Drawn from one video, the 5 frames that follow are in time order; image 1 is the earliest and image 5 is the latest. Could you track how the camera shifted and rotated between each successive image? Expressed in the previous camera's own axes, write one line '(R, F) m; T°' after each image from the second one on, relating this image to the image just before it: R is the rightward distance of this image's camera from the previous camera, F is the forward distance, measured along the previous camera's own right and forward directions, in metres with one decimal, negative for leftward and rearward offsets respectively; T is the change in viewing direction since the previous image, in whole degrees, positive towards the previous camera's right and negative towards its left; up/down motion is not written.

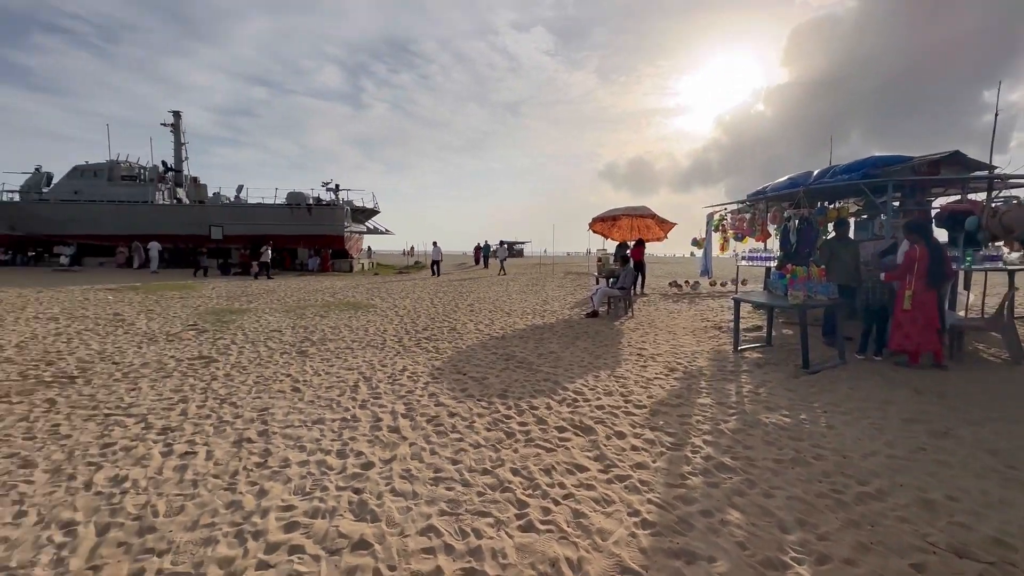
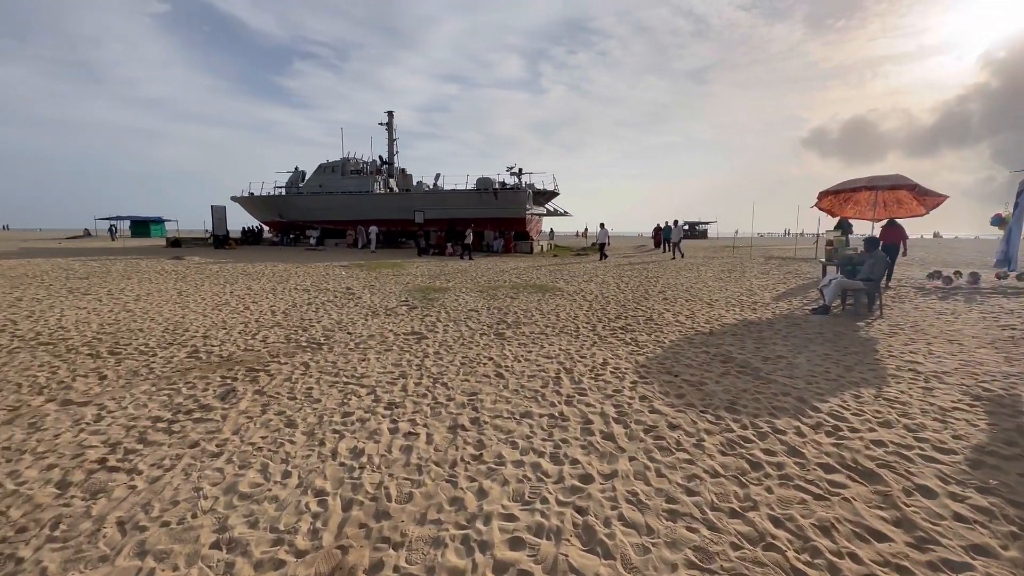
(-0.5, +0.5) m; -21°
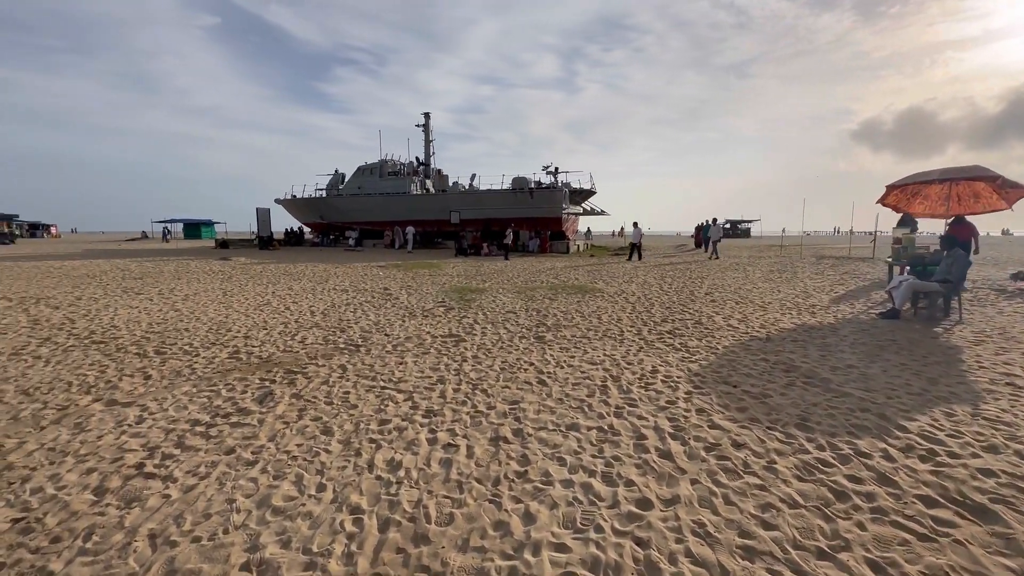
(-0.1, +0.3) m; -4°
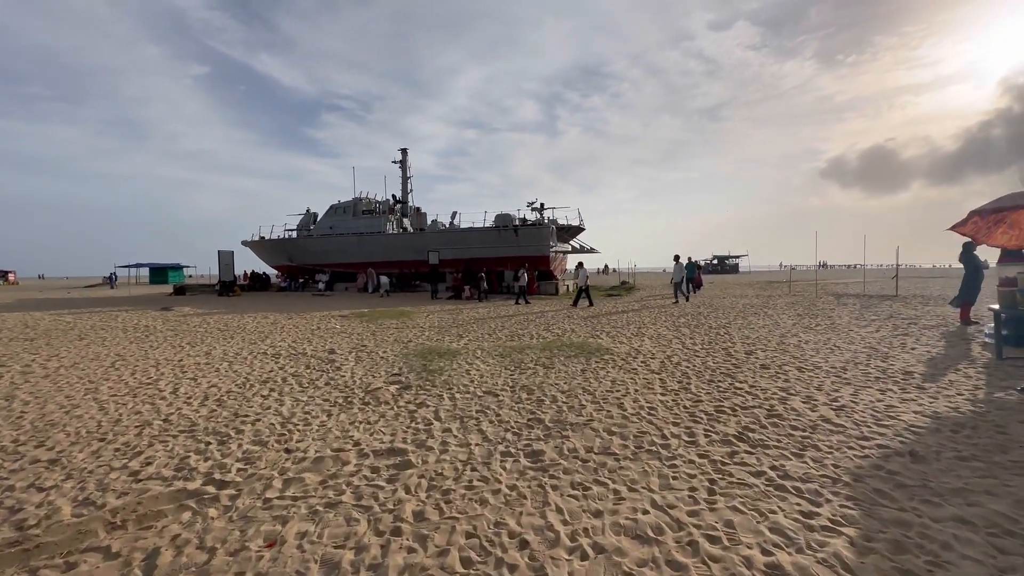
(+0.1, +2.6) m; +2°
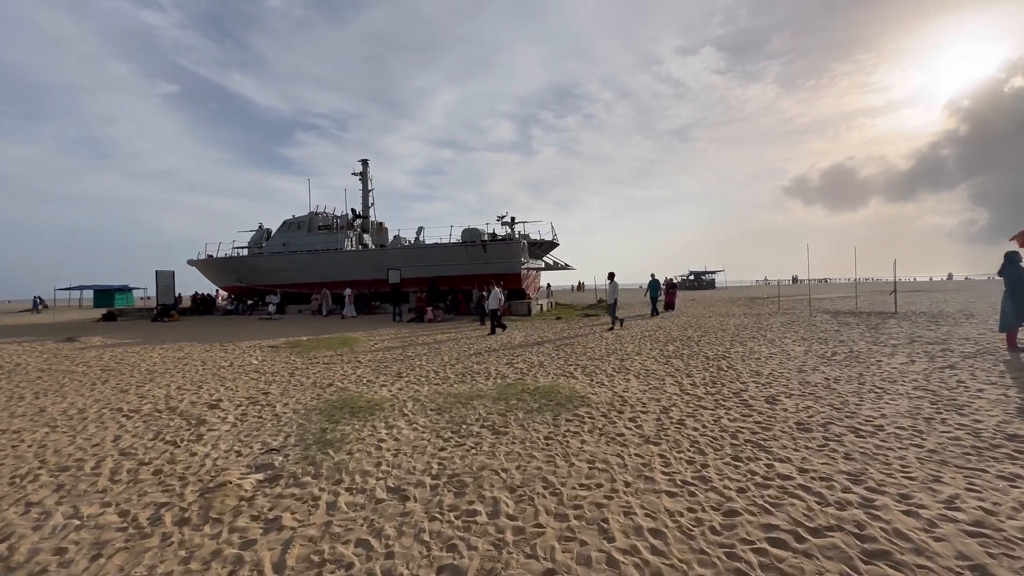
(+0.5, +2.2) m; +3°
